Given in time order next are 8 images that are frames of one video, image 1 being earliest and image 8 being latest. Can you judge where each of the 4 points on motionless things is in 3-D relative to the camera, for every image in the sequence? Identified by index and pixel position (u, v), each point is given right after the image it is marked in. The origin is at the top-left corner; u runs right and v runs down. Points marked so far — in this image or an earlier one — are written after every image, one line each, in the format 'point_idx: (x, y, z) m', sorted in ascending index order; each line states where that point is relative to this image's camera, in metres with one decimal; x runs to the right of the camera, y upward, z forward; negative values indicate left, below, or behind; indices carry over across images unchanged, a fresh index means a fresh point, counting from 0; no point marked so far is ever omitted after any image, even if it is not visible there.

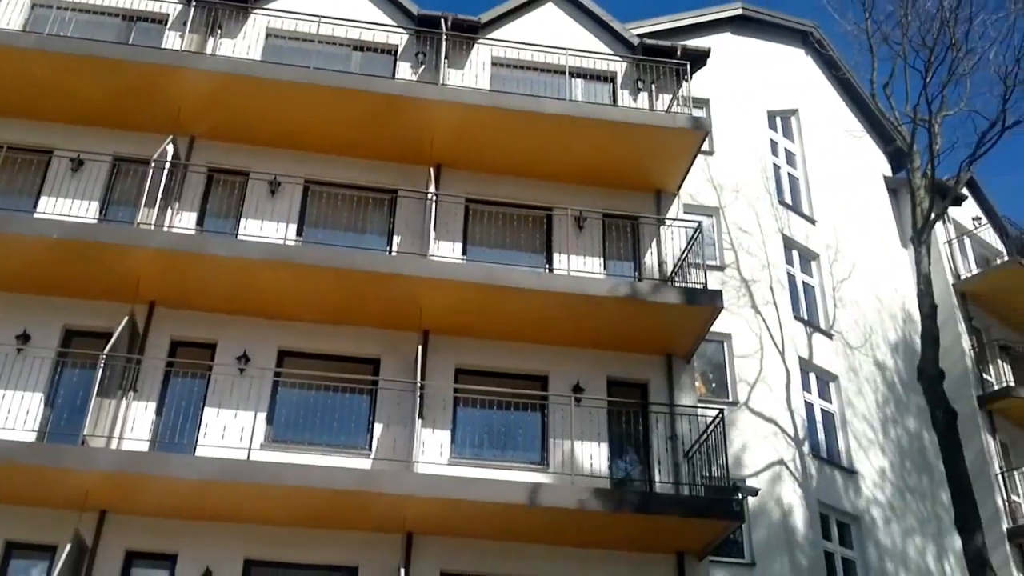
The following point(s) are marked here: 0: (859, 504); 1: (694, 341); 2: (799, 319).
0: (+6.1, -3.8, +17.4) m
1: (+2.8, -0.8, +15.0) m
2: (+5.4, -0.6, +18.5) m
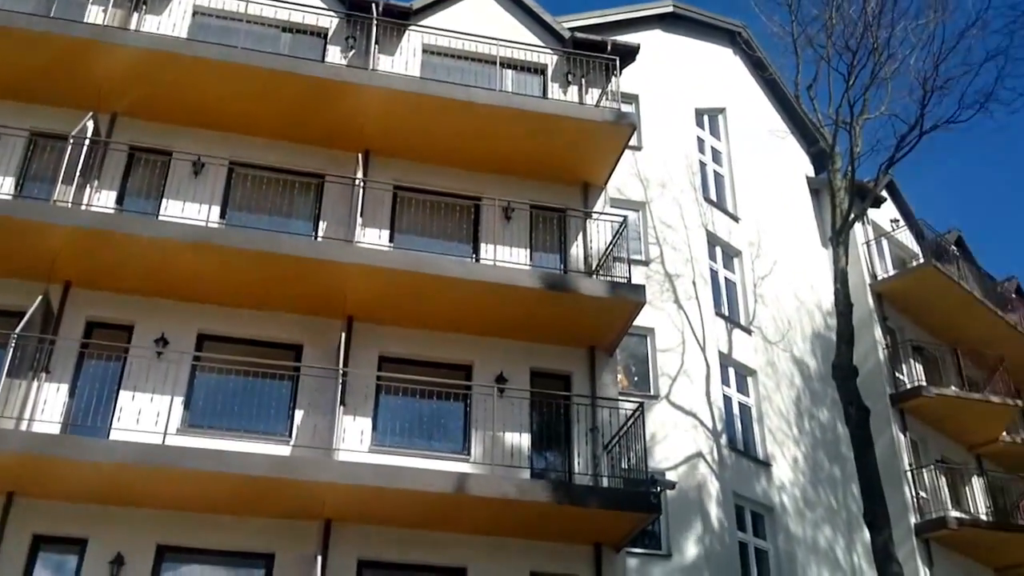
0: (+4.7, -3.8, +17.7) m
1: (+1.6, -0.7, +15.1) m
2: (+4.0, -0.5, +18.8) m
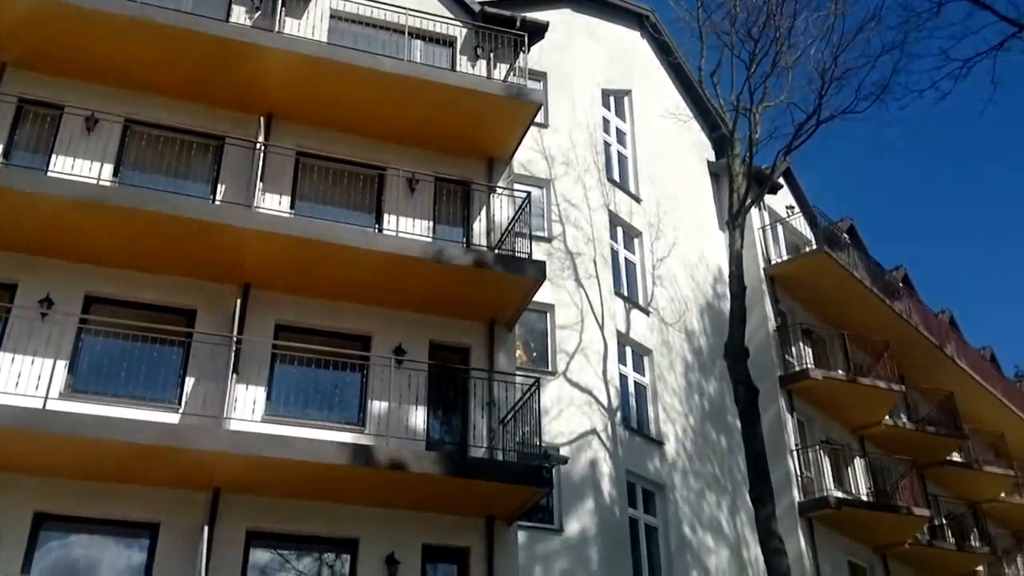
0: (+2.9, -3.5, +18.1) m
1: (+0.1, -0.3, +15.2) m
2: (+2.1, -0.1, +19.1) m
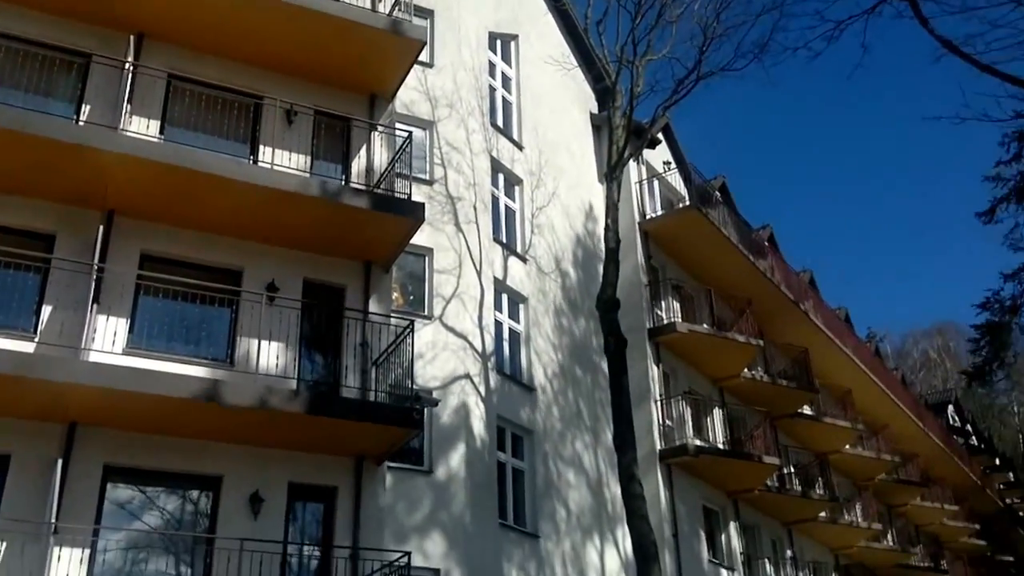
0: (+0.4, -2.5, +18.5) m
1: (-1.8, +0.6, +15.1) m
2: (-0.3, +0.9, +19.2) m
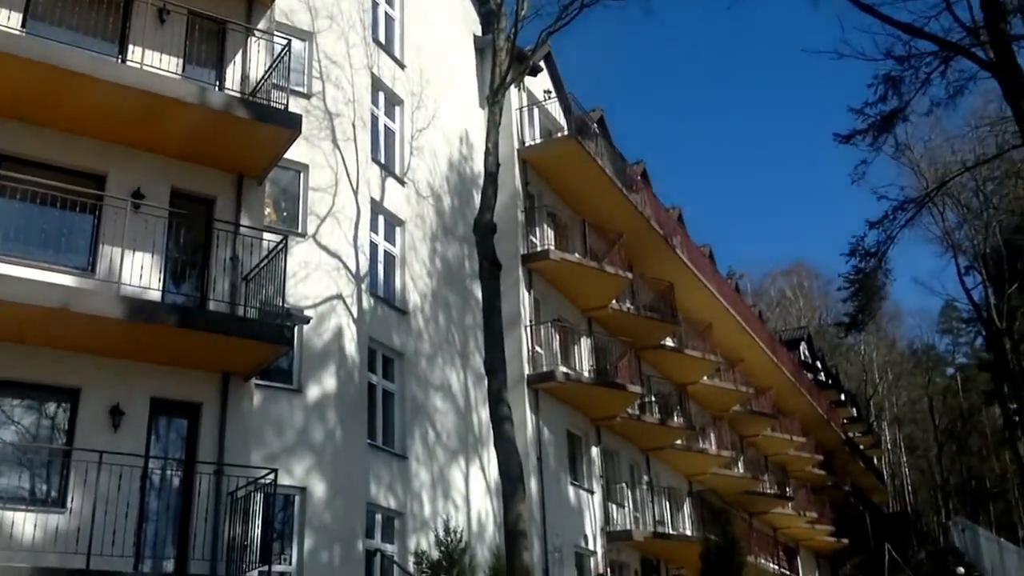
0: (-2.0, -1.0, +18.6) m
1: (-3.7, +1.9, +14.7) m
2: (-2.7, +2.5, +19.0) m
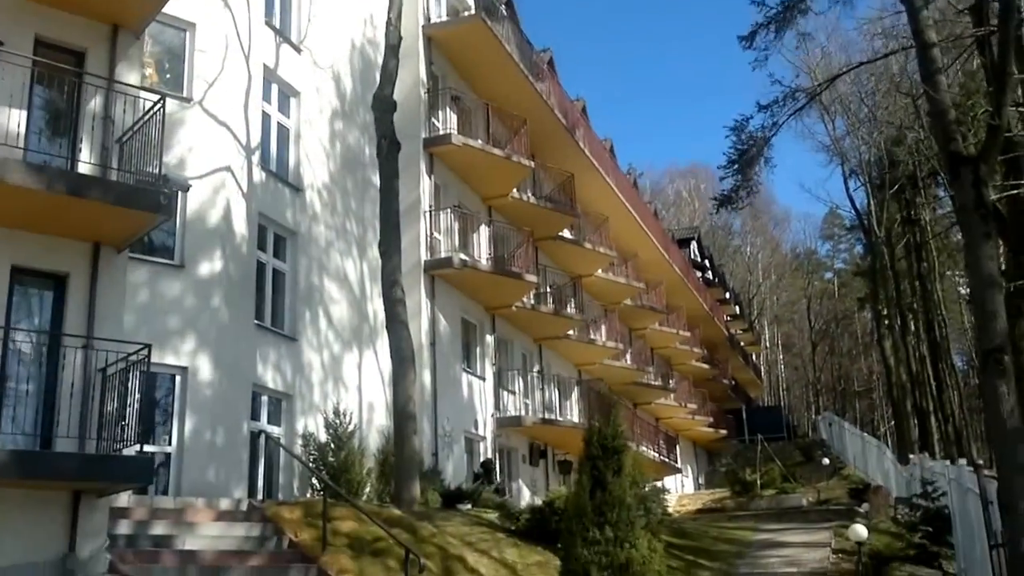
0: (-3.9, +1.3, +17.9) m
1: (-5.1, +3.8, +13.6) m
2: (-4.5, +4.8, +17.8) m
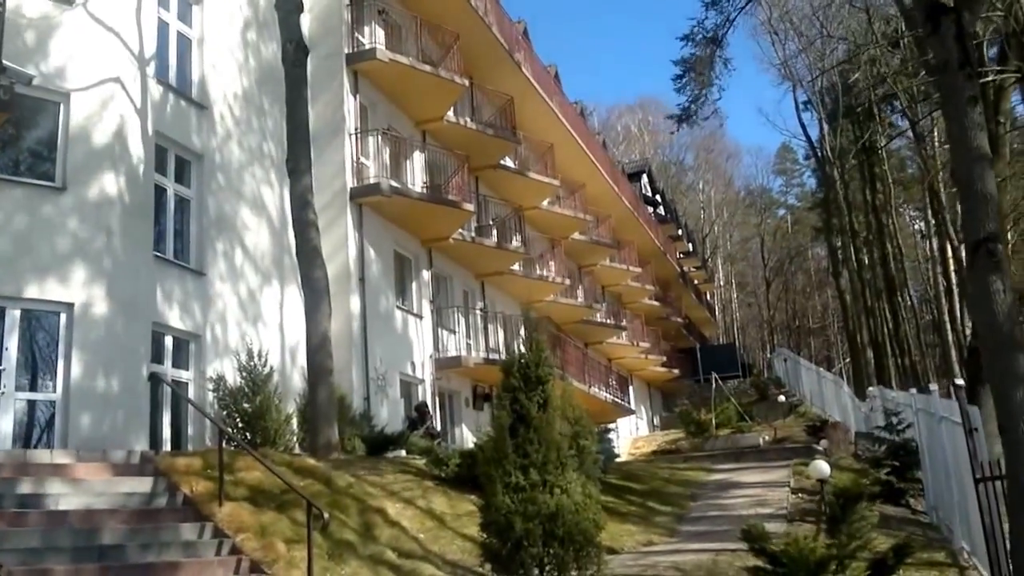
0: (-5.1, +2.4, +16.0) m
1: (-6.1, +4.7, +11.5) m
2: (-5.7, +5.9, +15.7) m
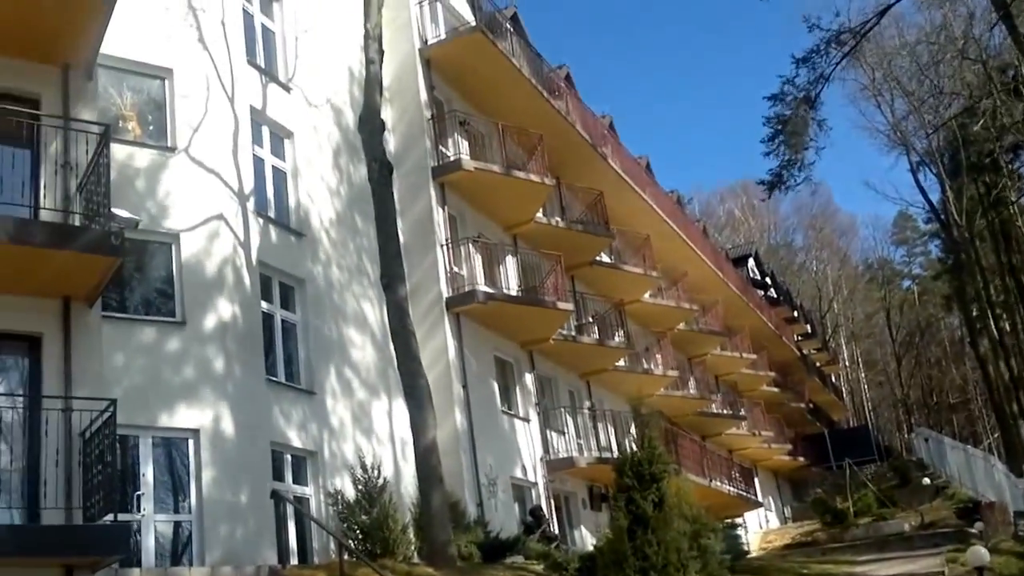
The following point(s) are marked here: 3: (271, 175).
0: (-3.6, +0.4, +16.8) m
1: (-5.3, +3.0, +12.7) m
2: (-4.5, +3.8, +17.0) m
3: (-4.2, +2.0, +17.0) m
